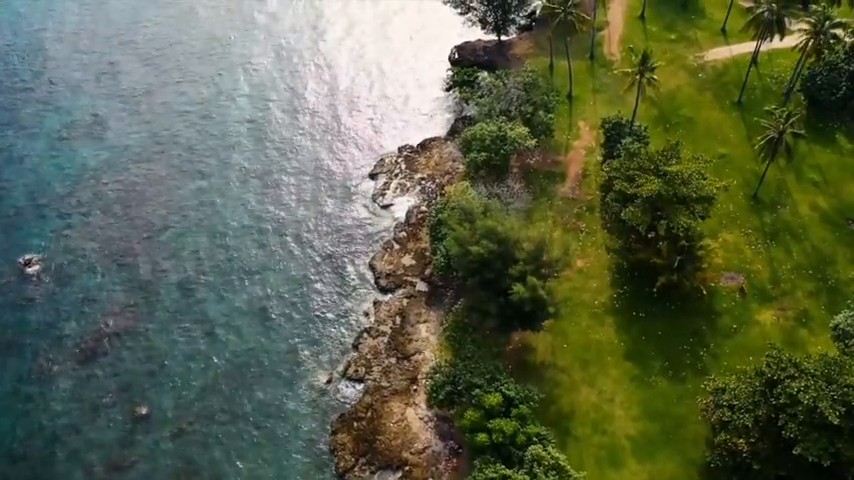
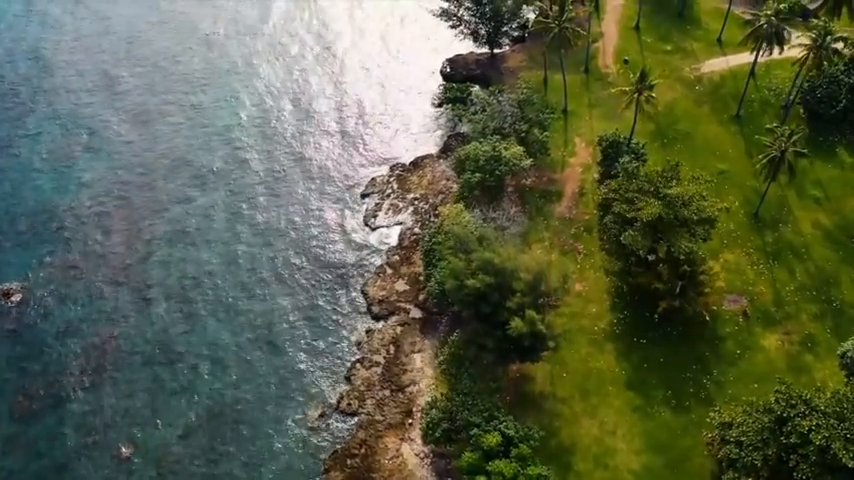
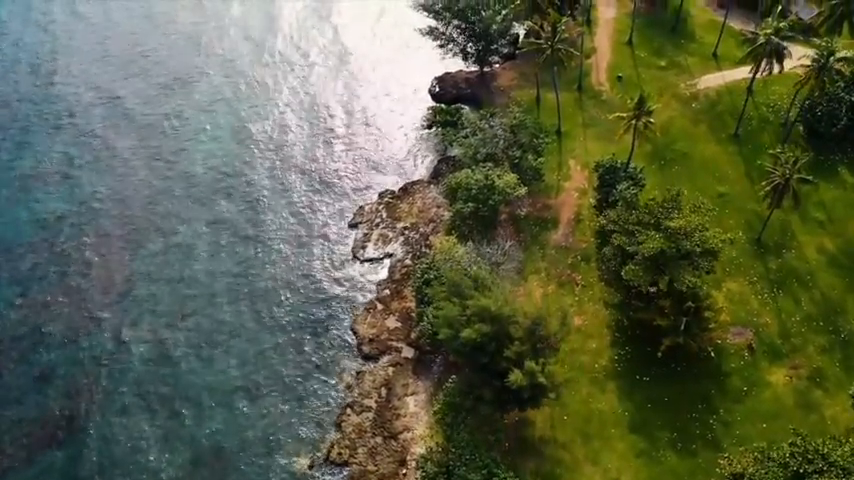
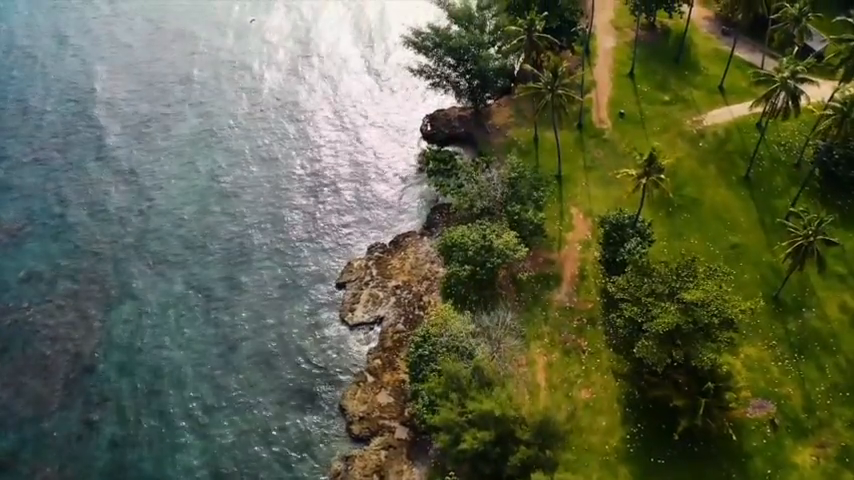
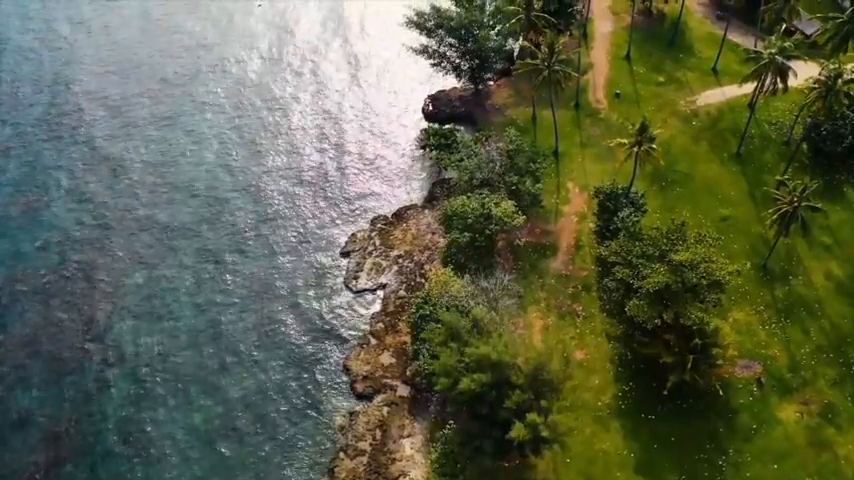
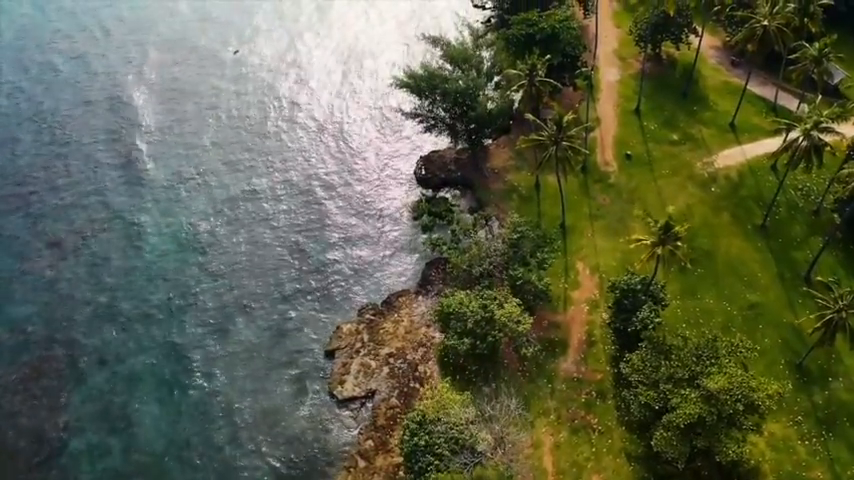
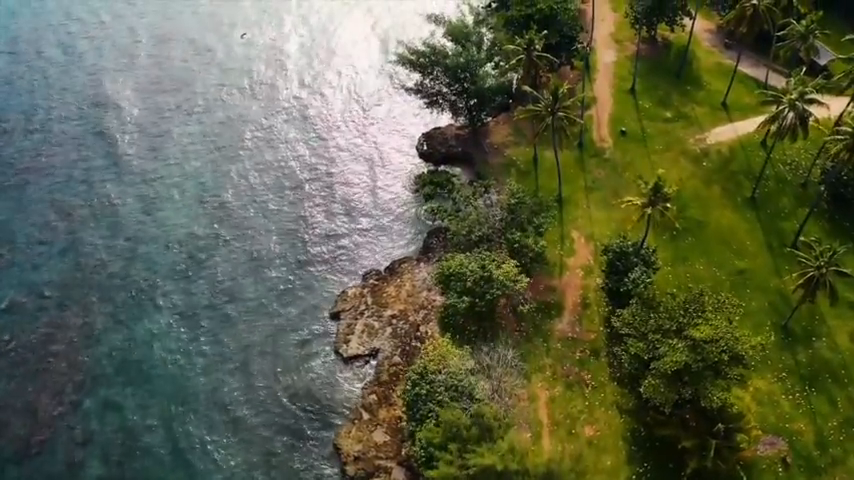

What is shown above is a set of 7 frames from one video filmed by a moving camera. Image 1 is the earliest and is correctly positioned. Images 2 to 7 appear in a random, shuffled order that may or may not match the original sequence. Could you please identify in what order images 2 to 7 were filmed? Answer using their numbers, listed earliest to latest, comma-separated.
2, 3, 5, 4, 7, 6
